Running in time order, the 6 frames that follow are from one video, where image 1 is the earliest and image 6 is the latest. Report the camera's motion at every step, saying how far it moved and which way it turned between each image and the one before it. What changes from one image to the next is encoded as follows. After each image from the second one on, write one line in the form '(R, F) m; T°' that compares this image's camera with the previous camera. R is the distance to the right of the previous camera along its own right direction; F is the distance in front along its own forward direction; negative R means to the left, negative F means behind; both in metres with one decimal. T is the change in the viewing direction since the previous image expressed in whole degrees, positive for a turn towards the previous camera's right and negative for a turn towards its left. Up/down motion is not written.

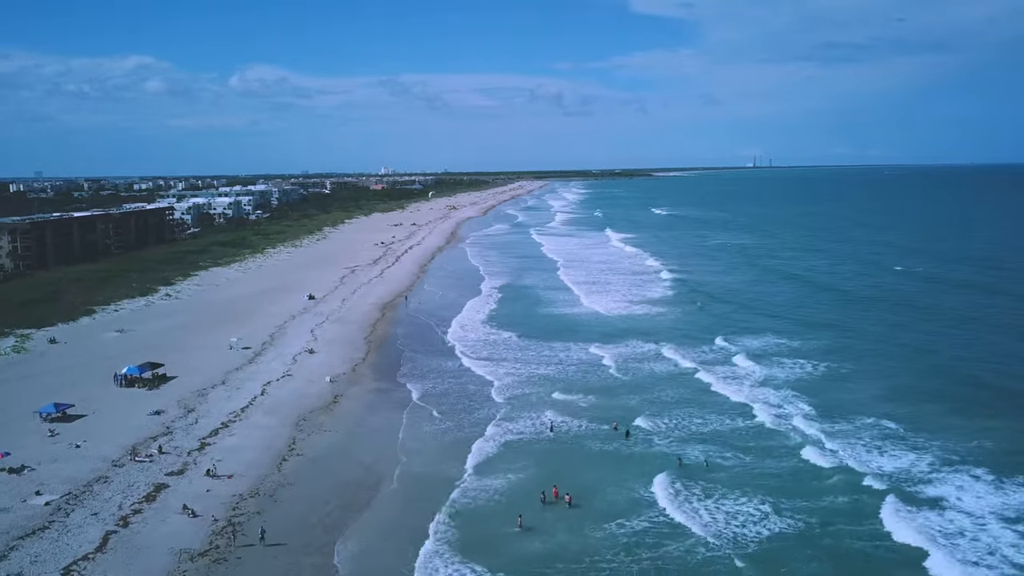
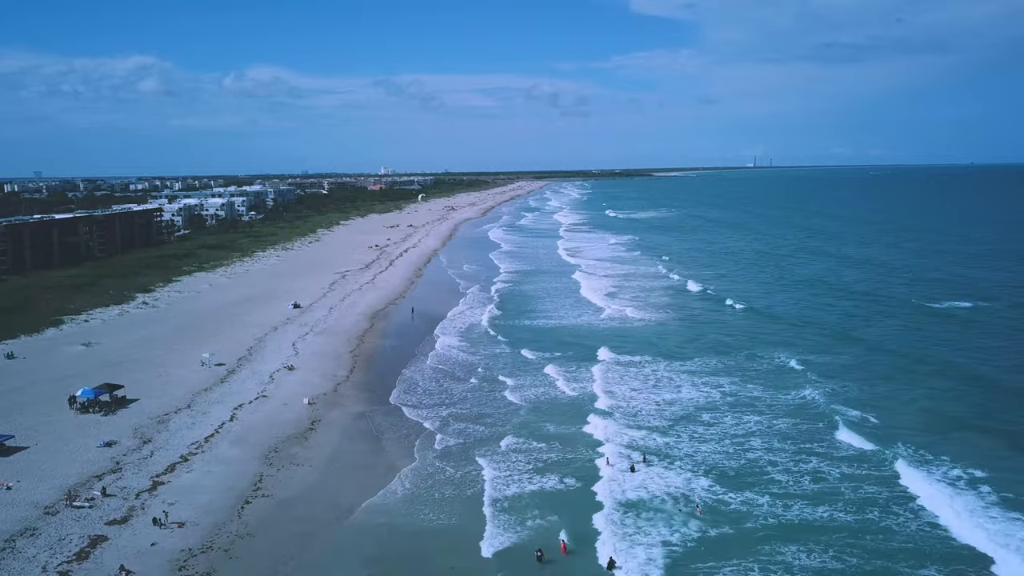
(+0.1, +2.2) m; 0°
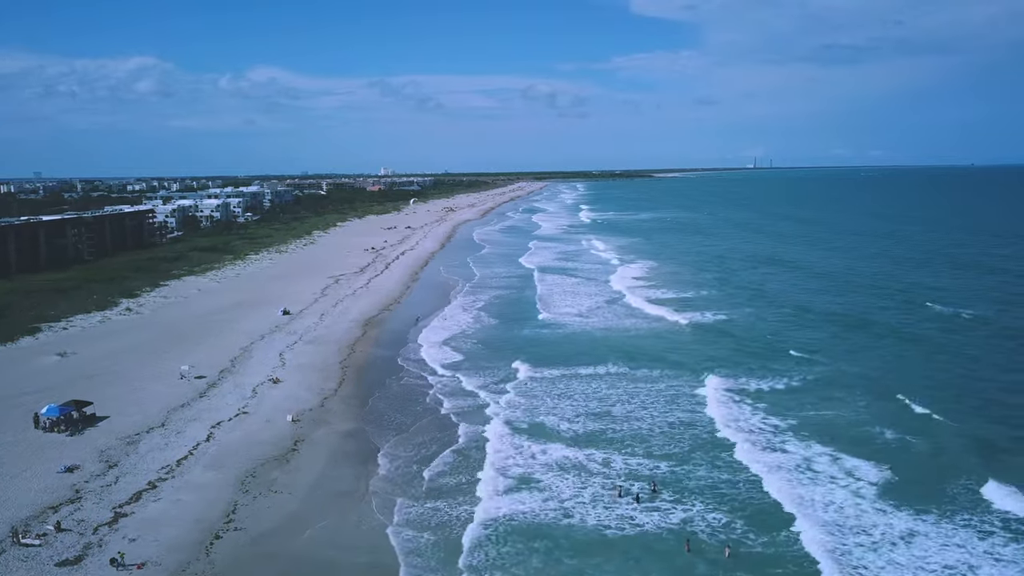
(0.0, +1.4) m; 0°
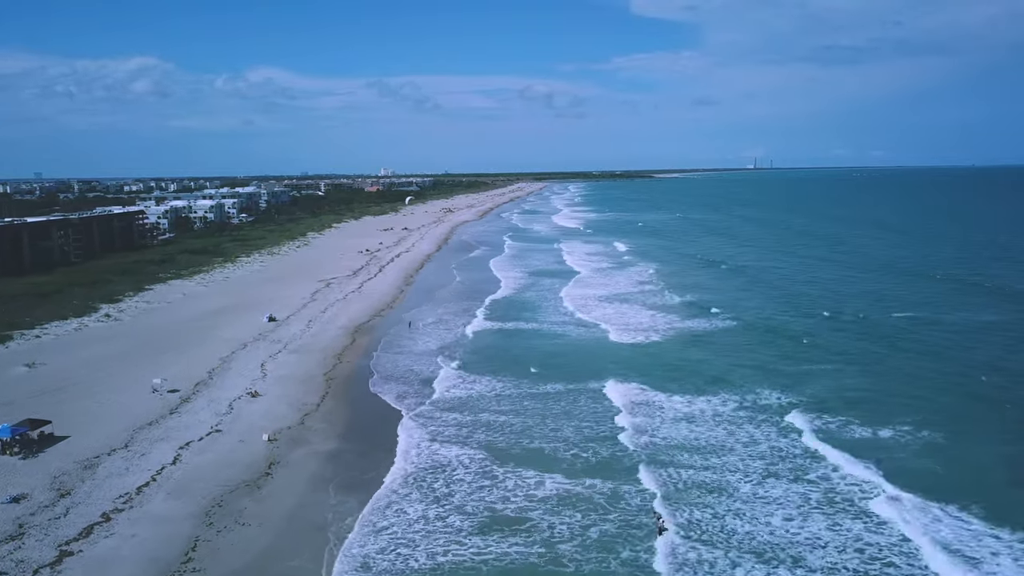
(+0.2, +1.4) m; 0°
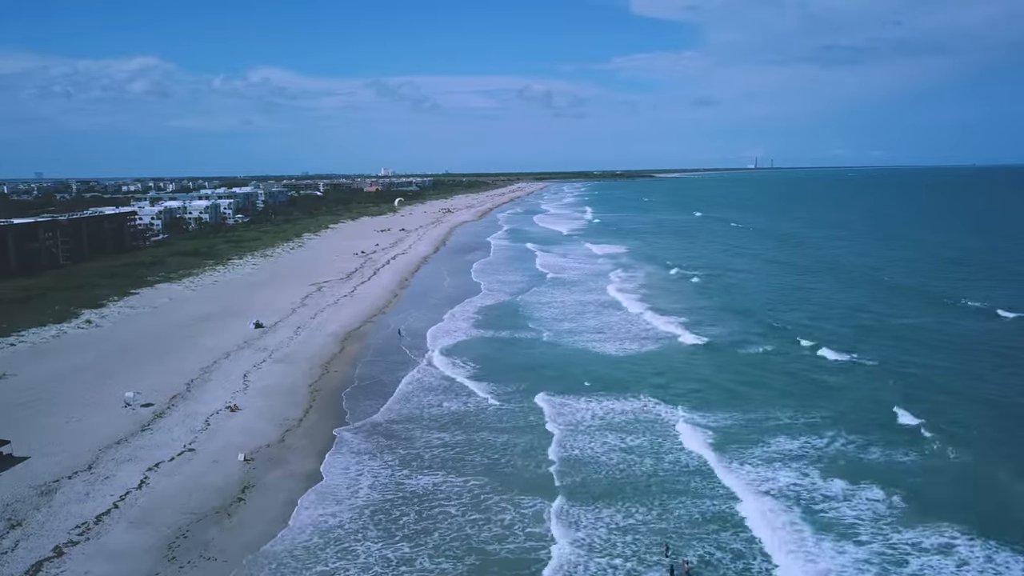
(+0.2, +1.2) m; 0°
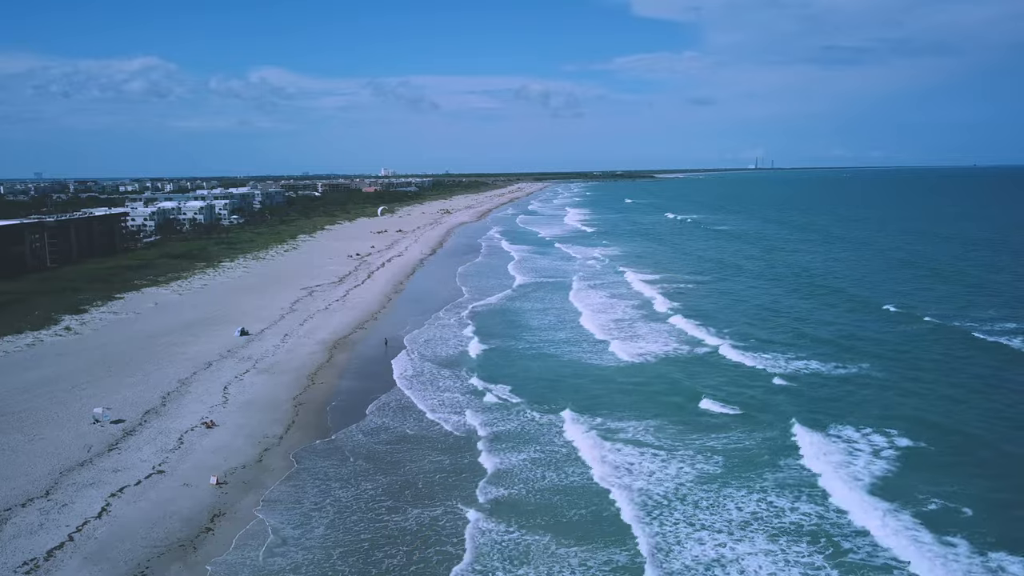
(+0.2, +1.2) m; 0°
